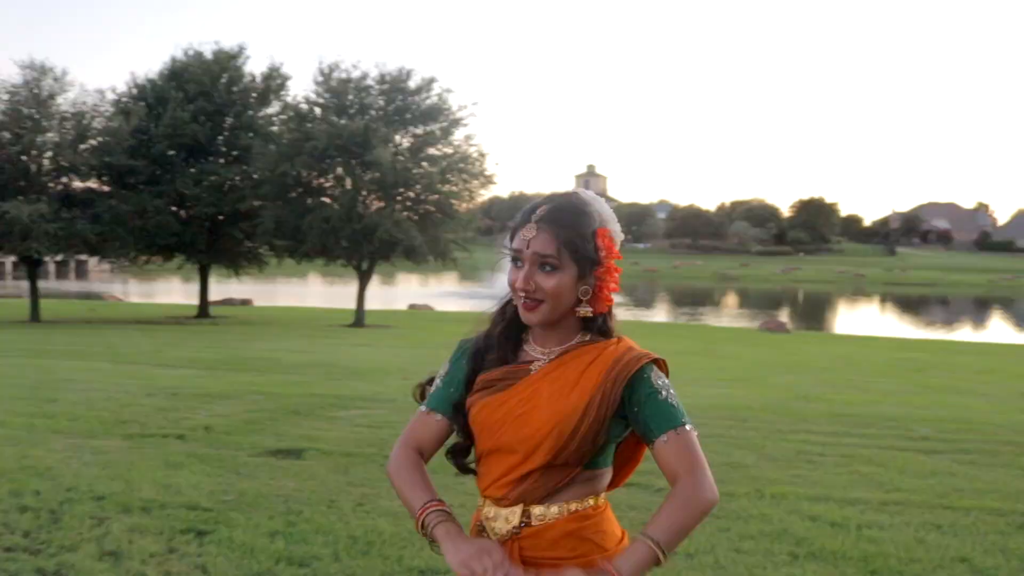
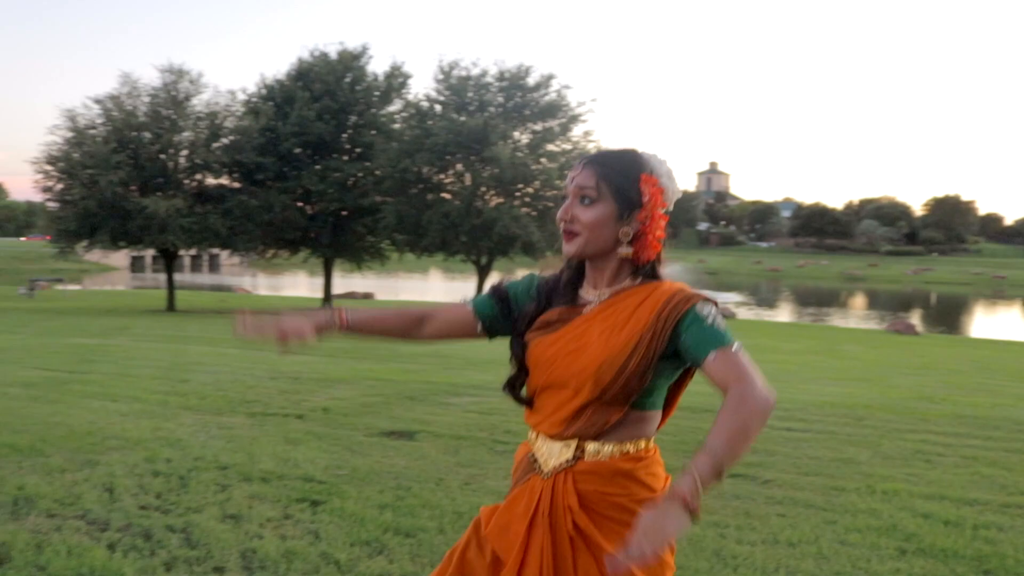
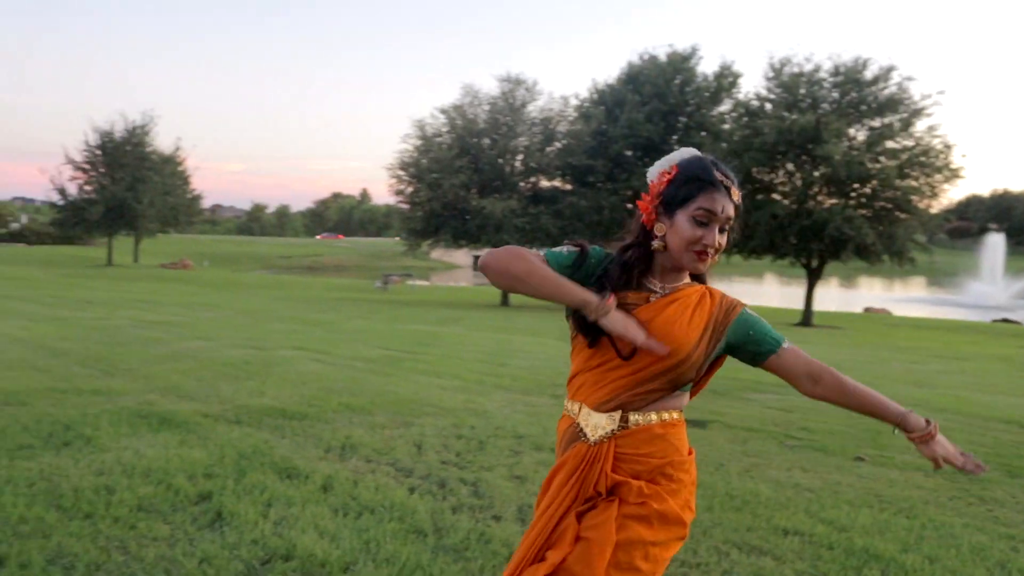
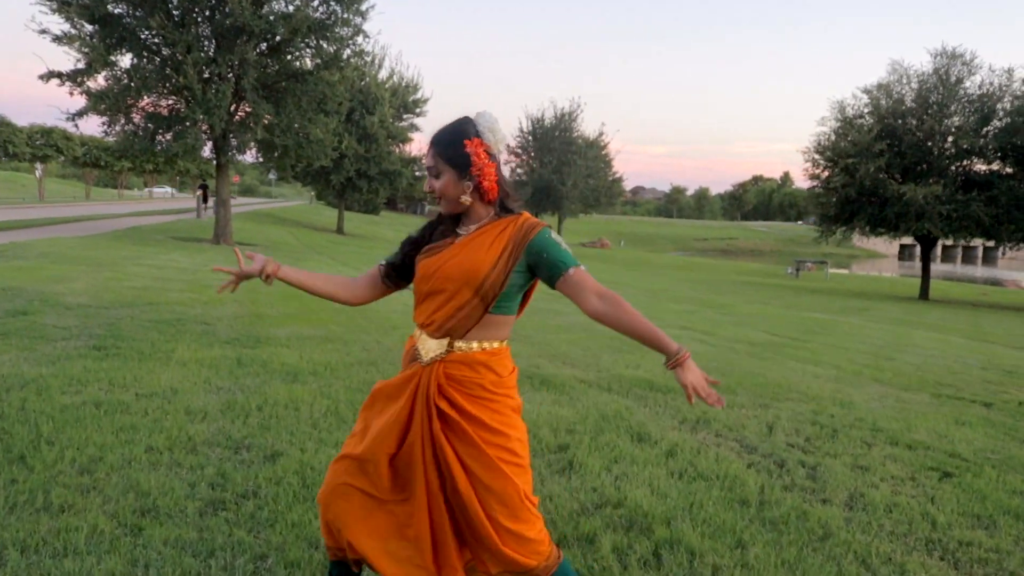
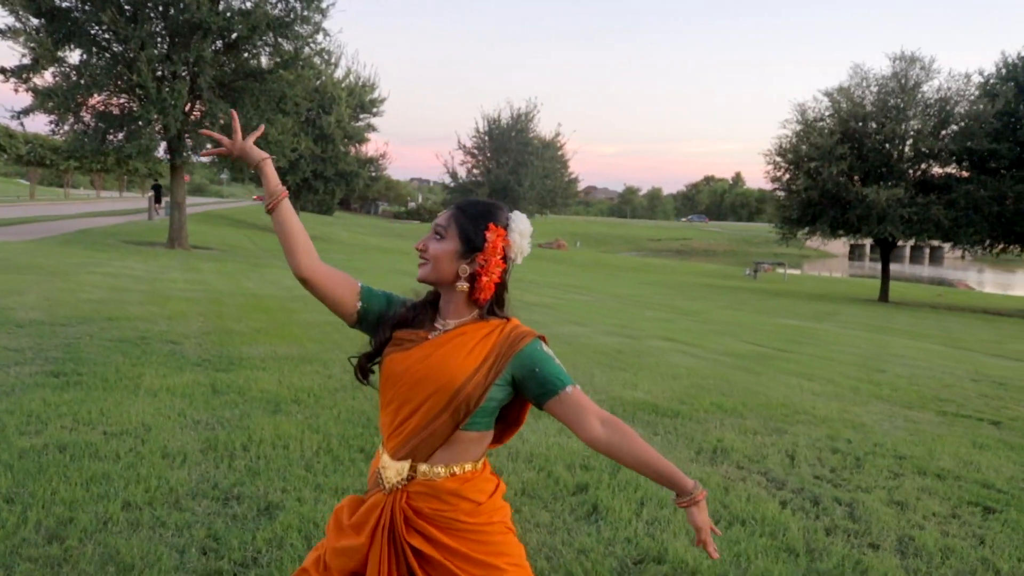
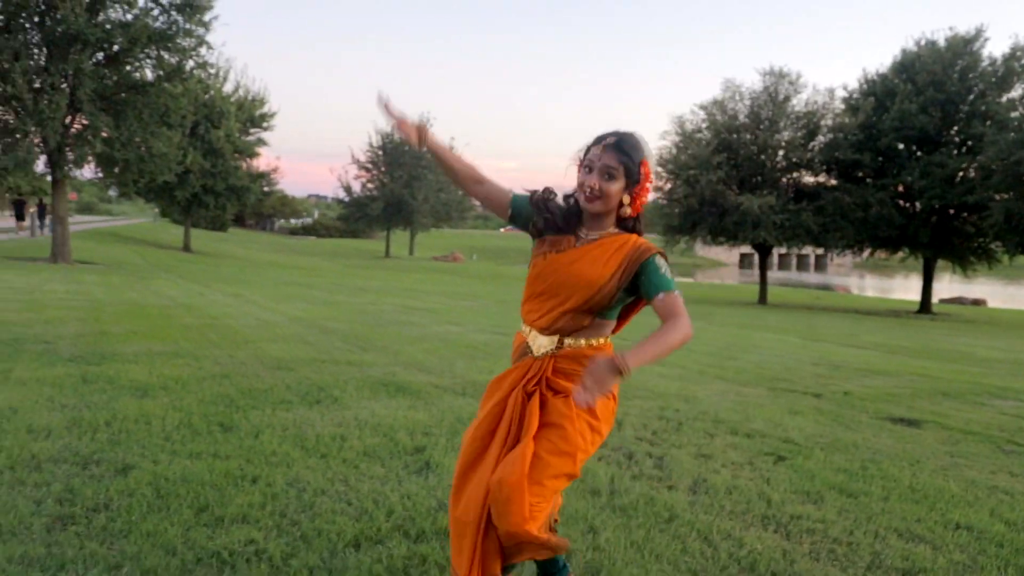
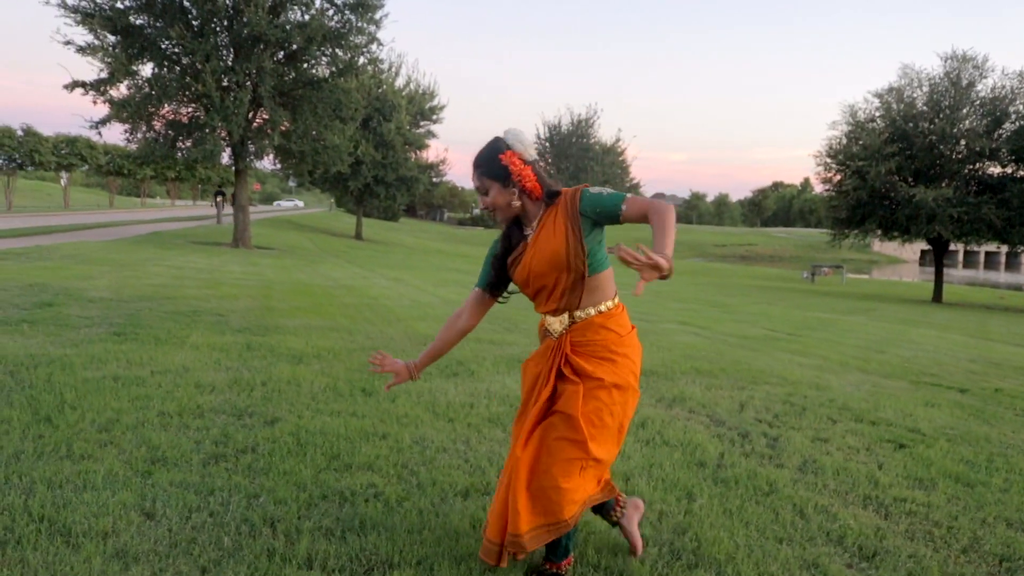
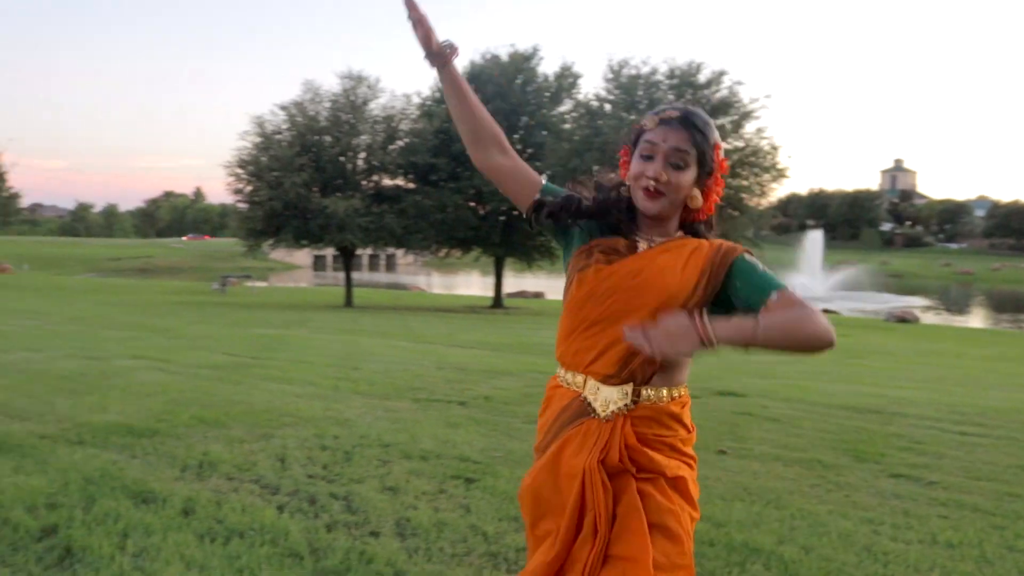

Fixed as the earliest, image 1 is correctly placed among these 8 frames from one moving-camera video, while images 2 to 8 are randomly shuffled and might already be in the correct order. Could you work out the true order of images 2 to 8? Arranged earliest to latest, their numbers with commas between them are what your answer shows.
2, 8, 3, 6, 7, 4, 5
